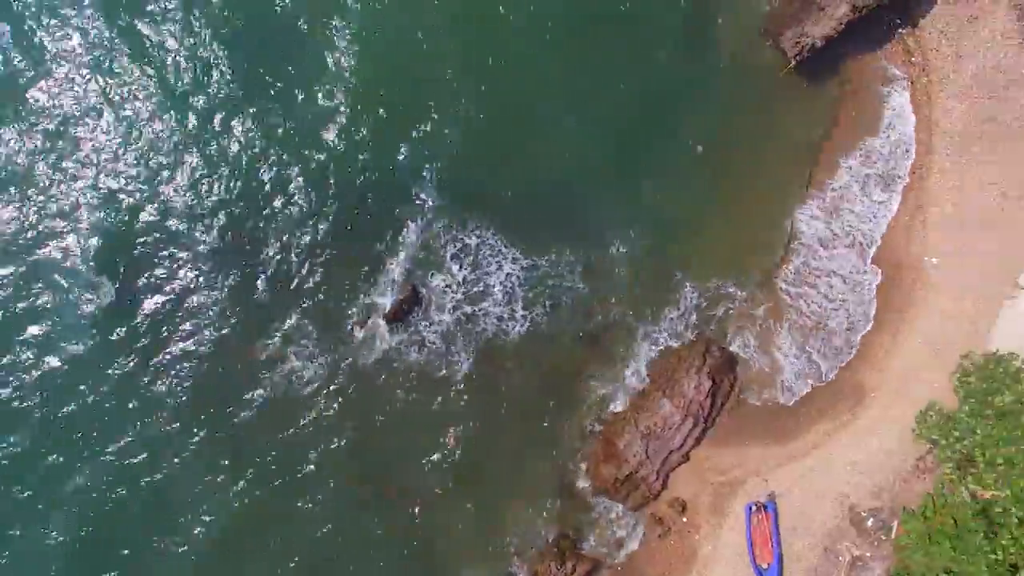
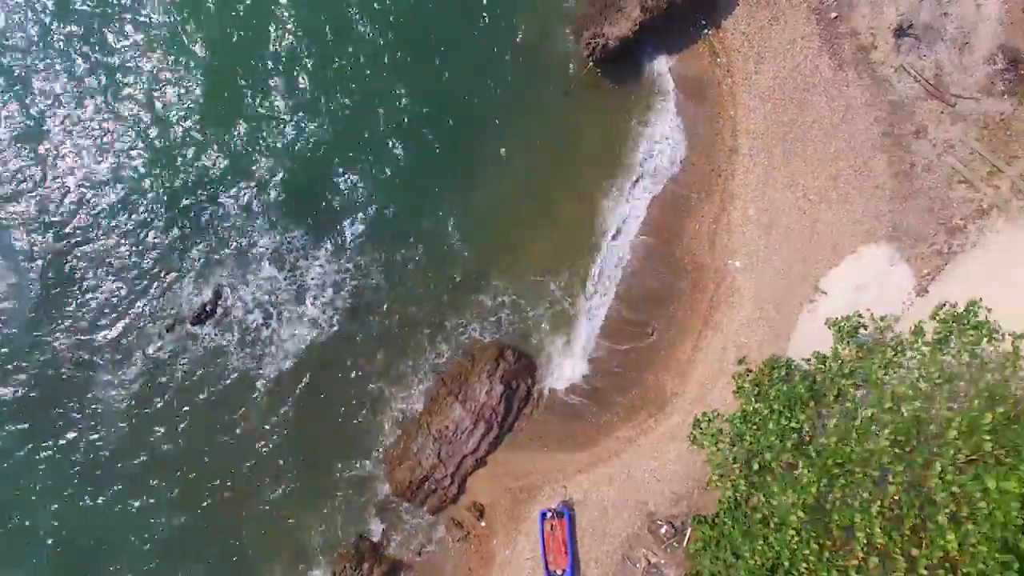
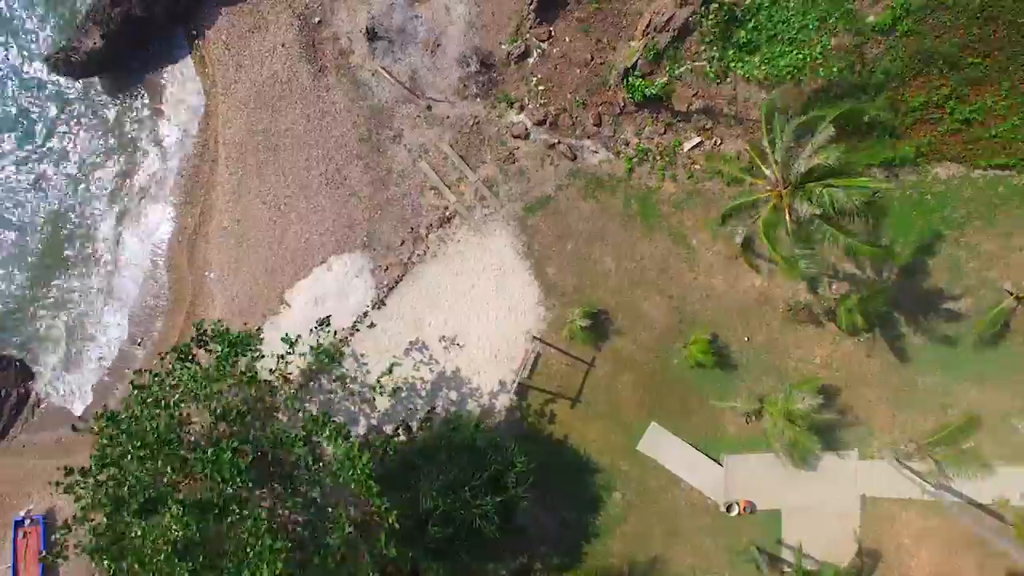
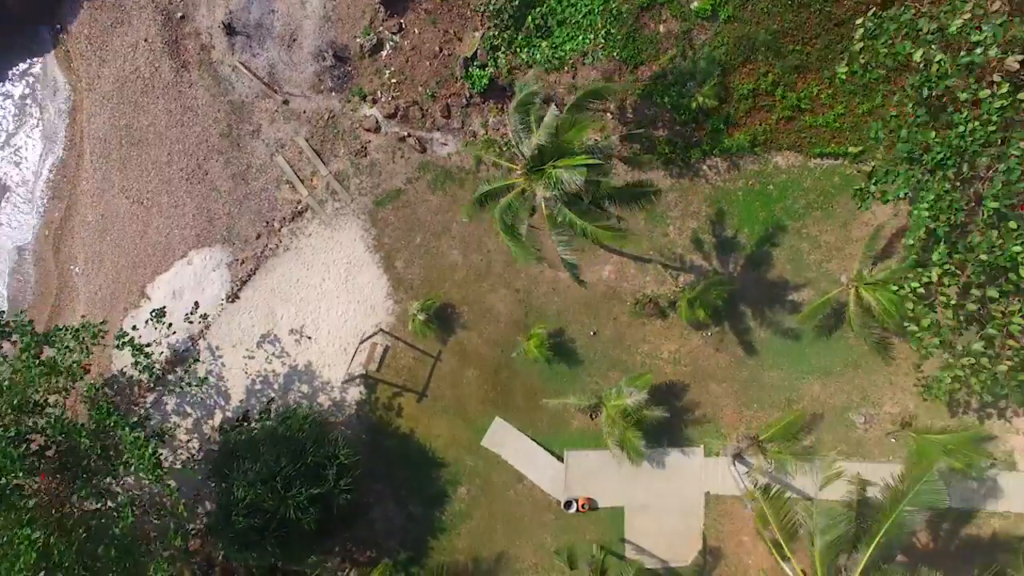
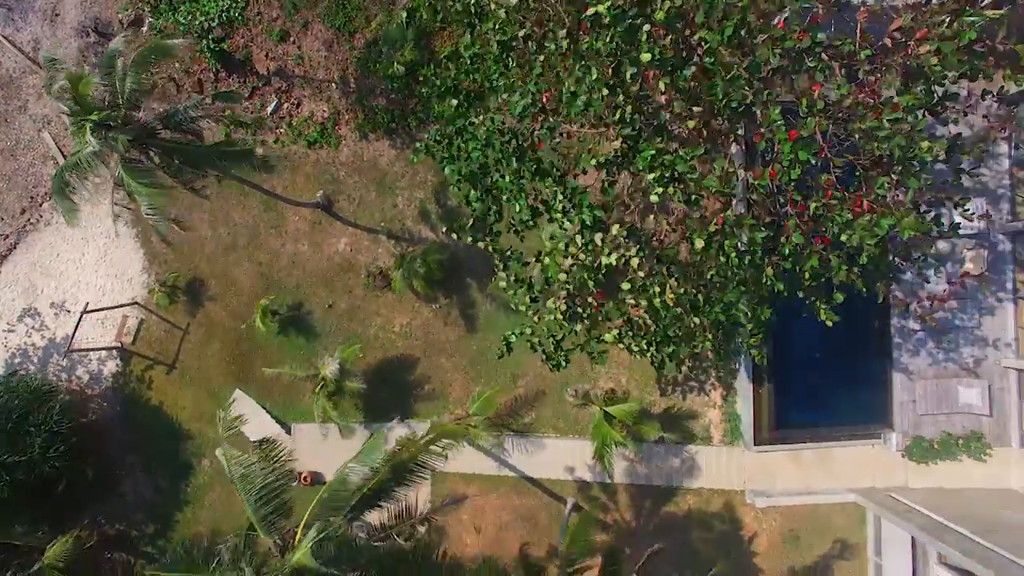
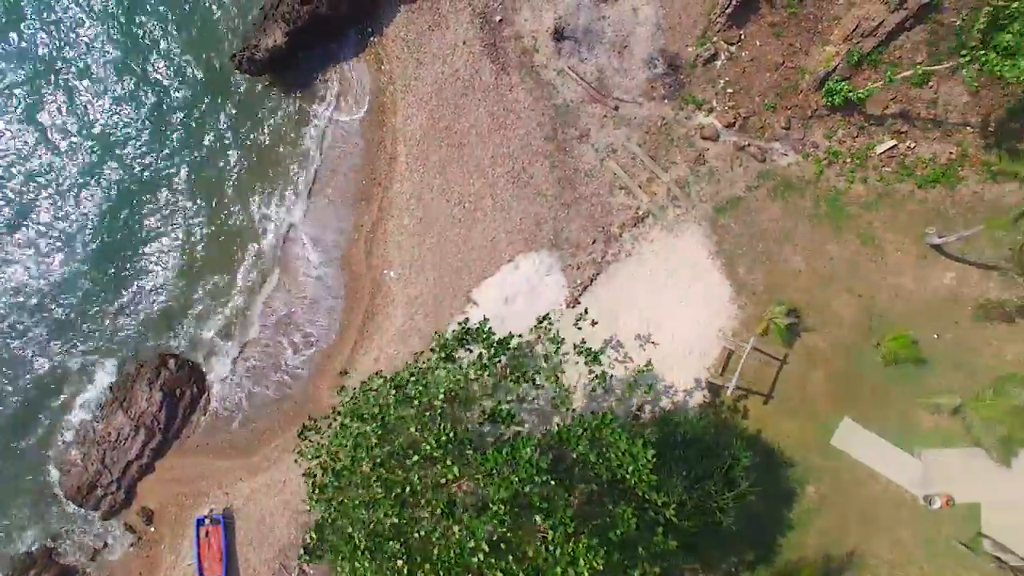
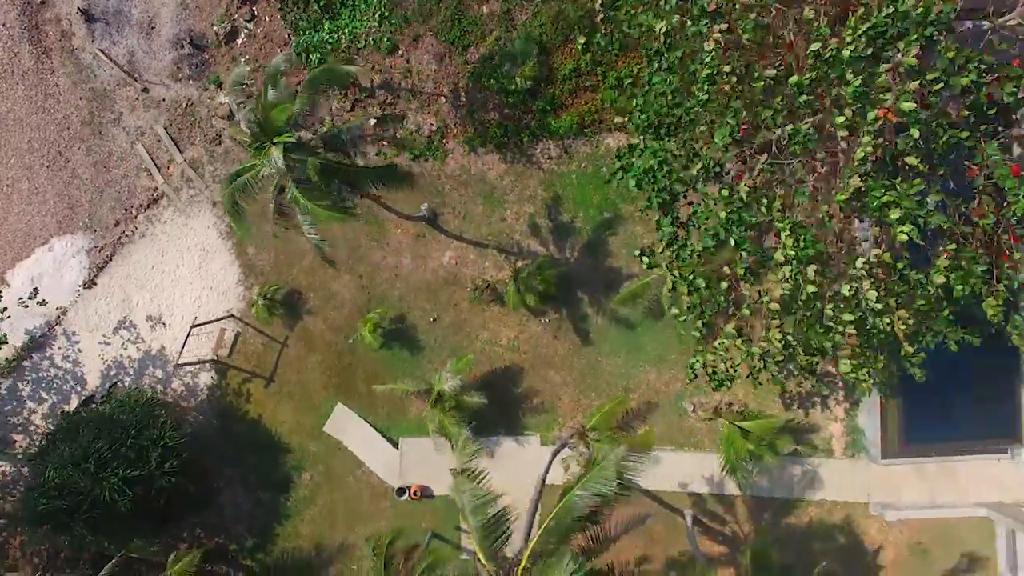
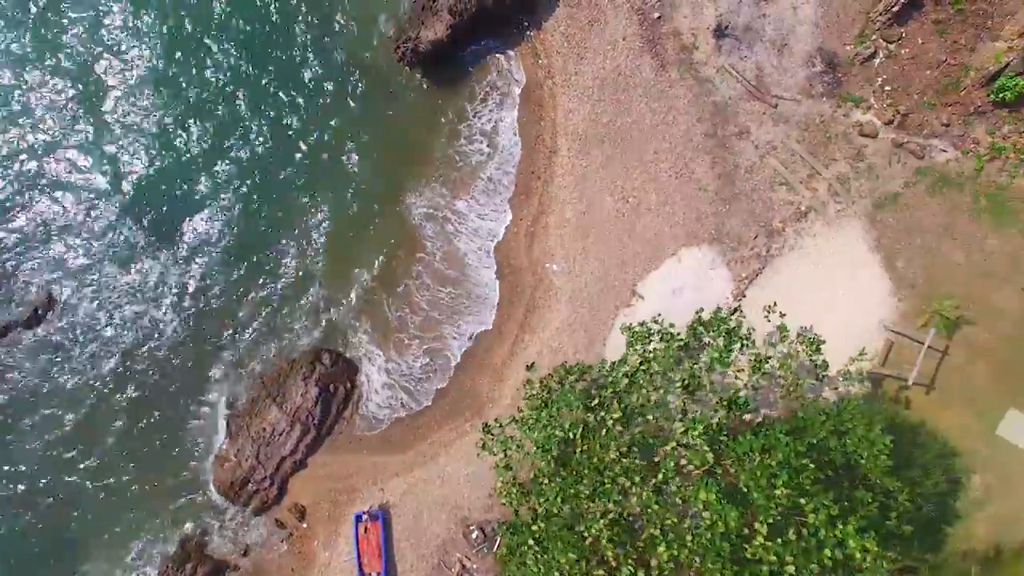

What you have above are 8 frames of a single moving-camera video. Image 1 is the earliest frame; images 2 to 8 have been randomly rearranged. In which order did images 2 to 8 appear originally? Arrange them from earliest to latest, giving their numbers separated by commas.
2, 8, 6, 3, 4, 7, 5
